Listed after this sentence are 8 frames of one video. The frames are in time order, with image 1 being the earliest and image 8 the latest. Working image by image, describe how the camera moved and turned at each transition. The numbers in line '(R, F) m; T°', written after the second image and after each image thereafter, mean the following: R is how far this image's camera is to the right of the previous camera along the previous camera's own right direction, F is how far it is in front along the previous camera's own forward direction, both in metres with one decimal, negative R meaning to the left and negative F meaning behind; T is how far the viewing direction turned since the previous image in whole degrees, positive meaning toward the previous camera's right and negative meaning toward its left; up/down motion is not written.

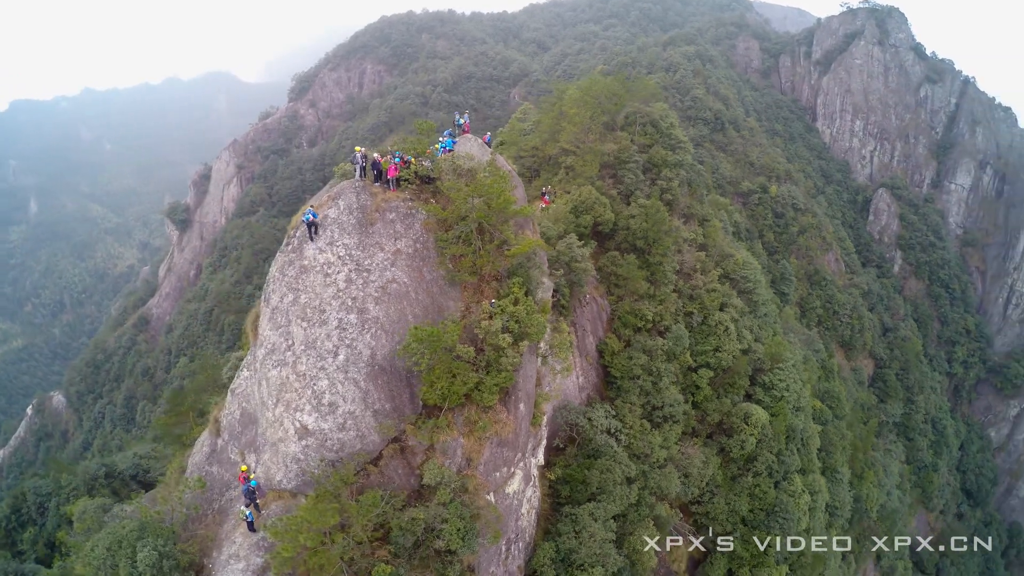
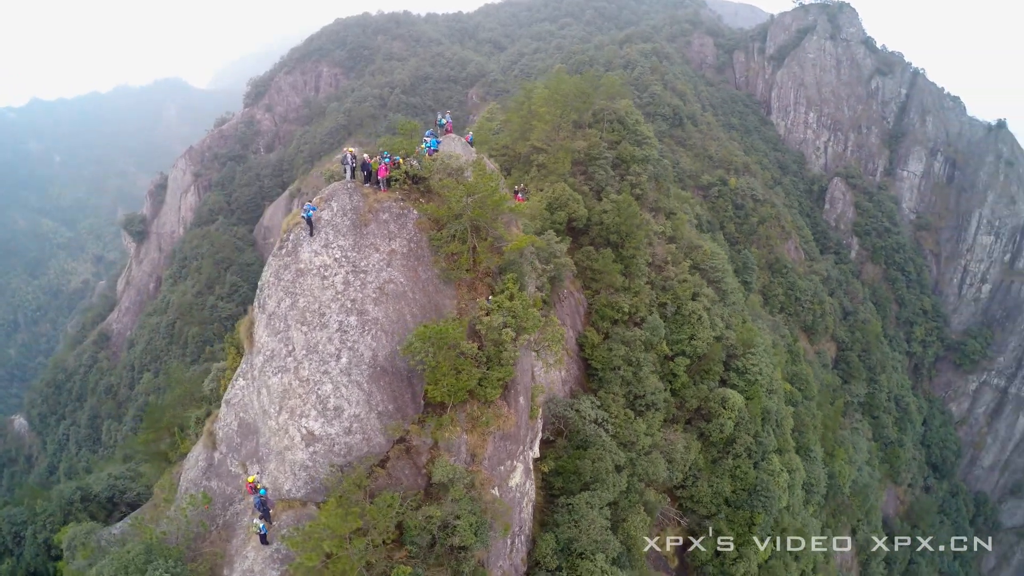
(-0.8, 0.0) m; +3°
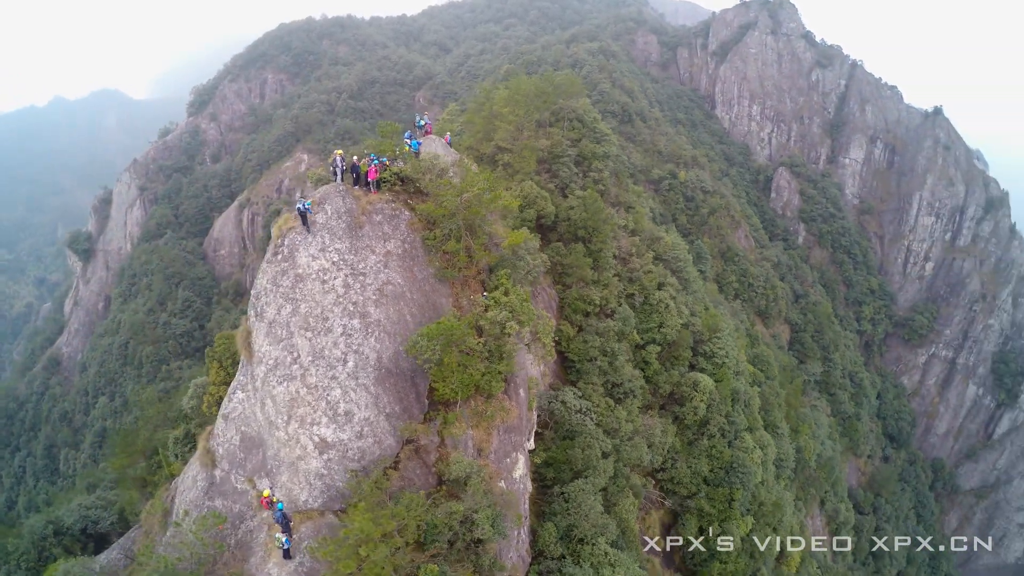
(-1.1, -0.1) m; +4°
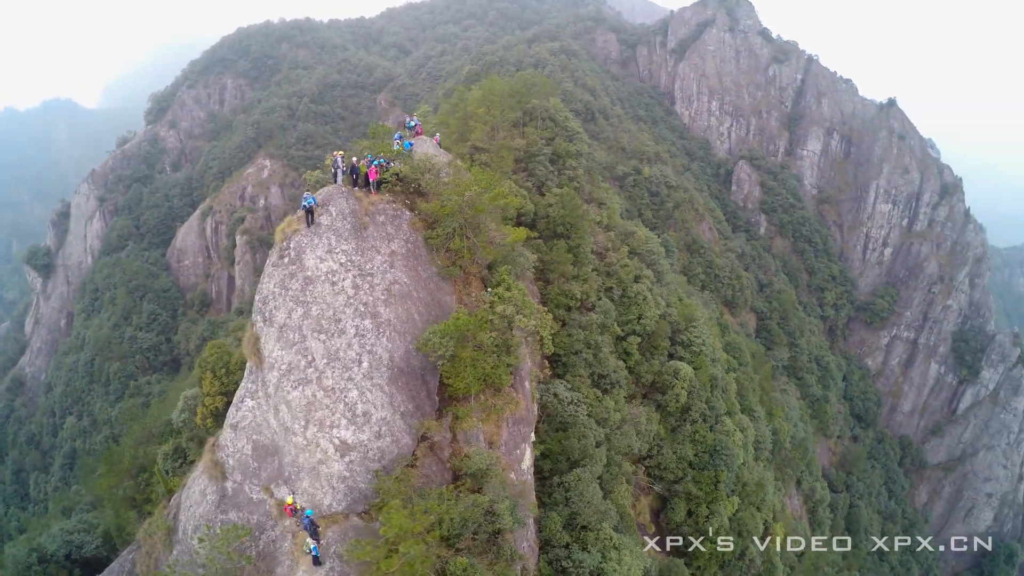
(-1.0, -0.2) m; +3°
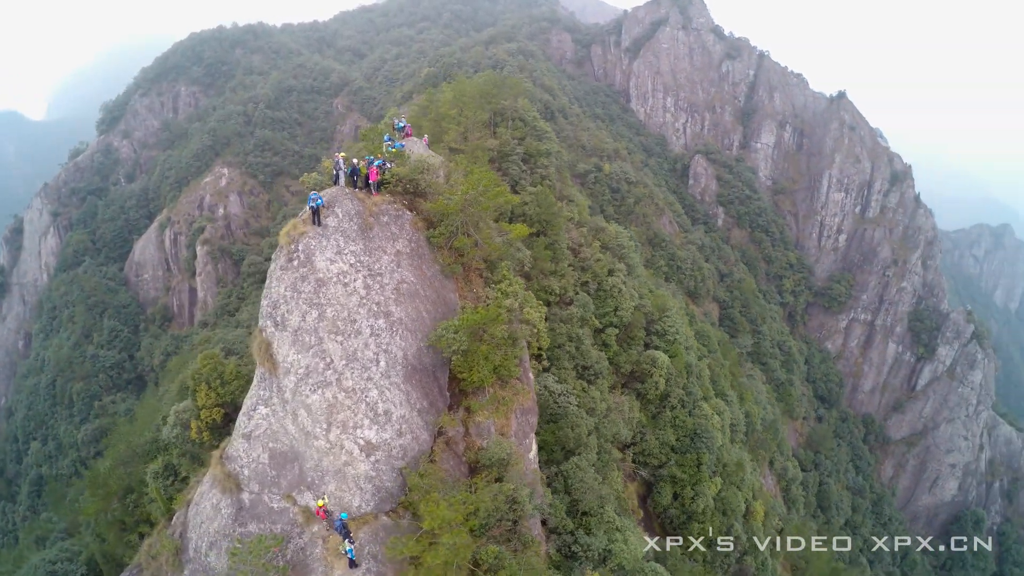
(-1.1, -0.4) m; +4°
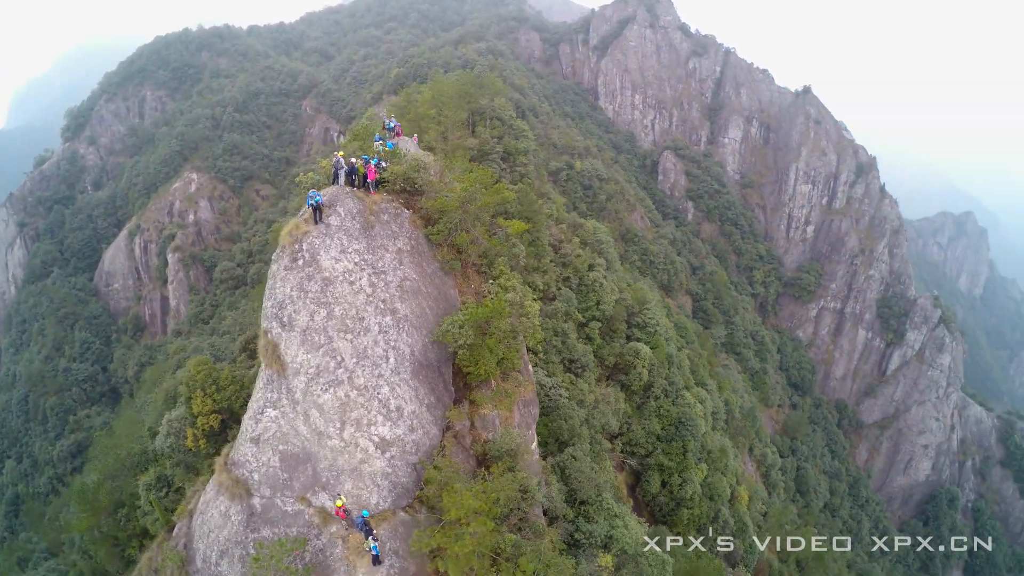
(-0.7, -0.5) m; +3°
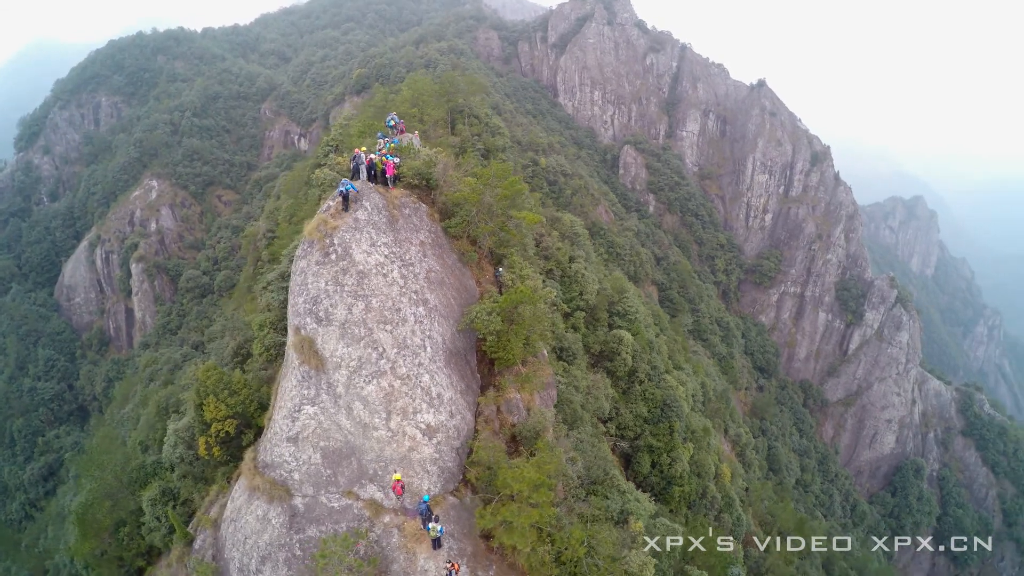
(-1.6, -0.5) m; +4°
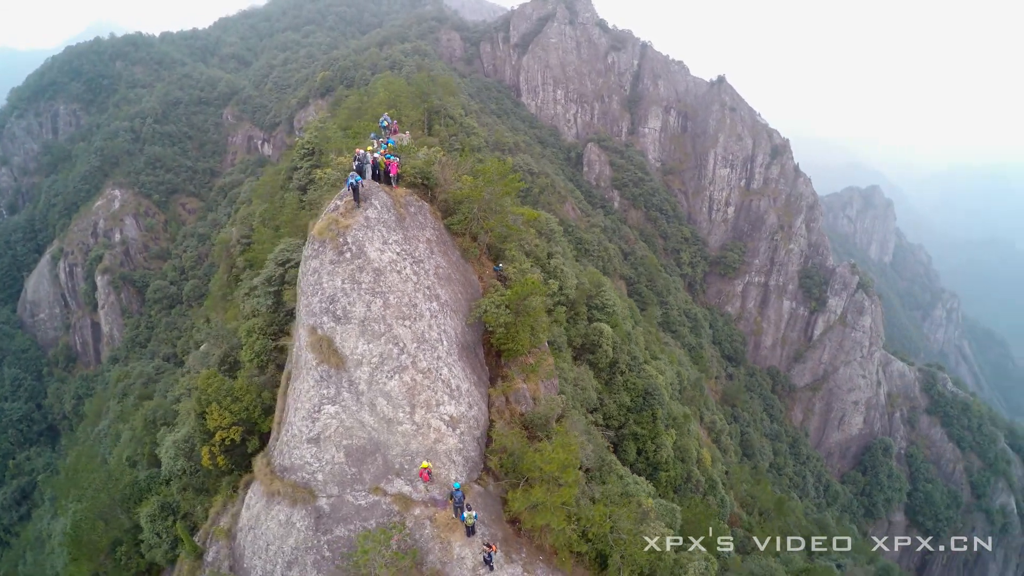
(-1.1, -0.8) m; +3°
